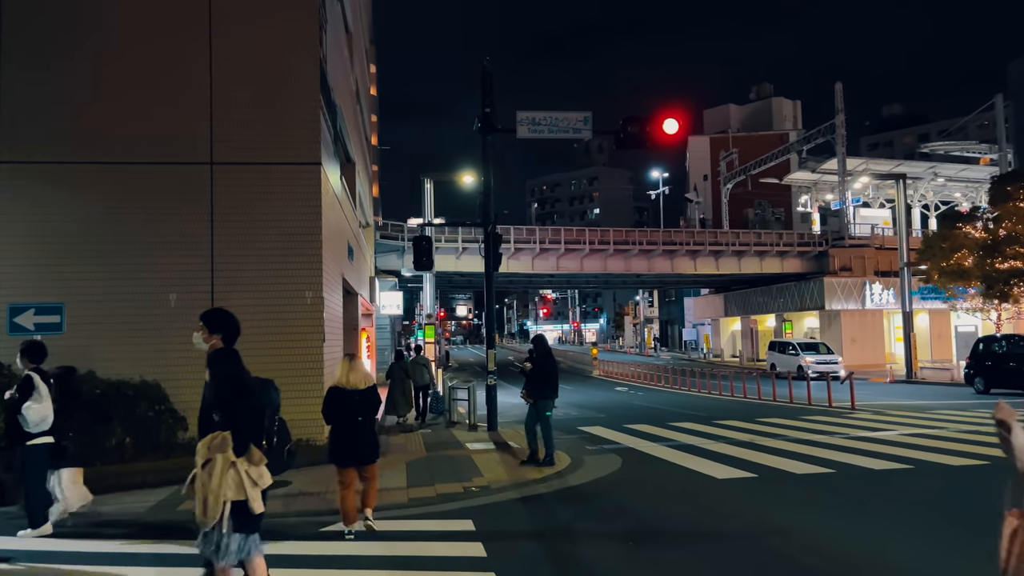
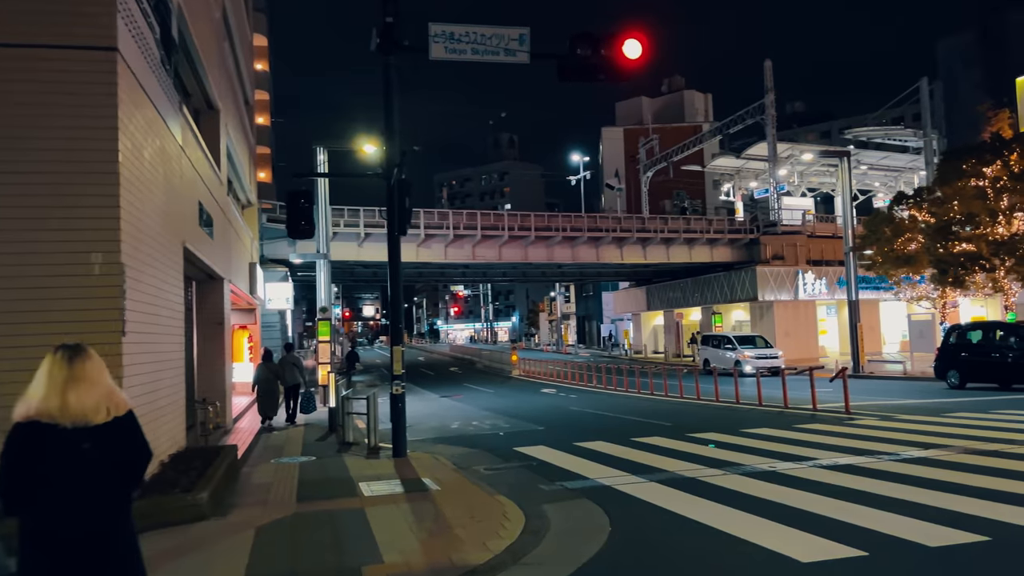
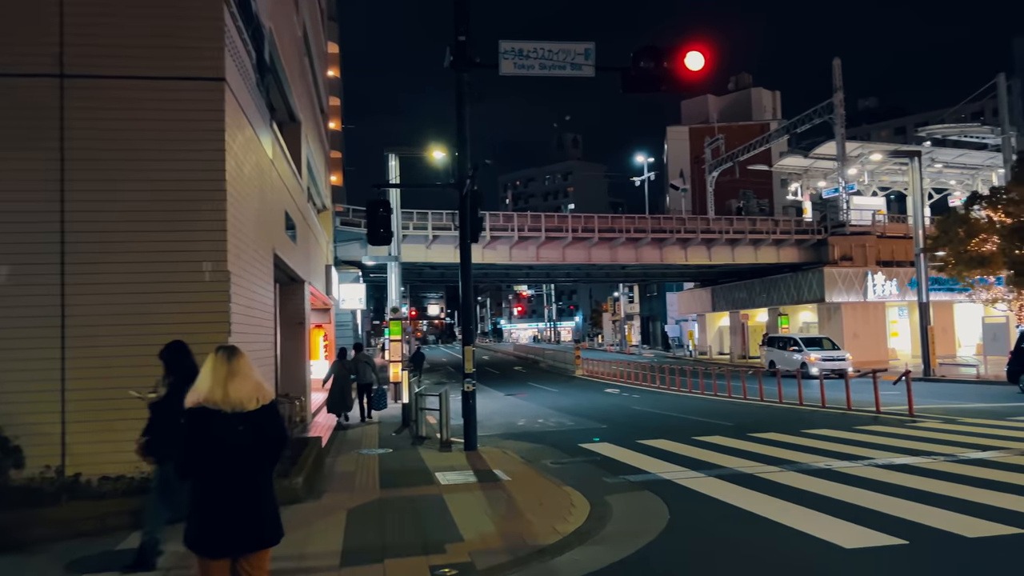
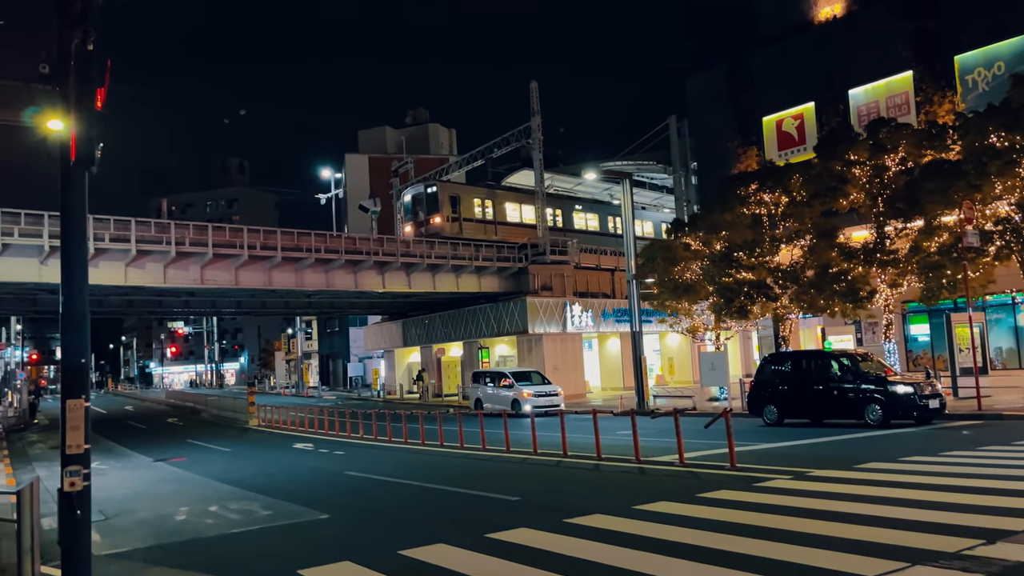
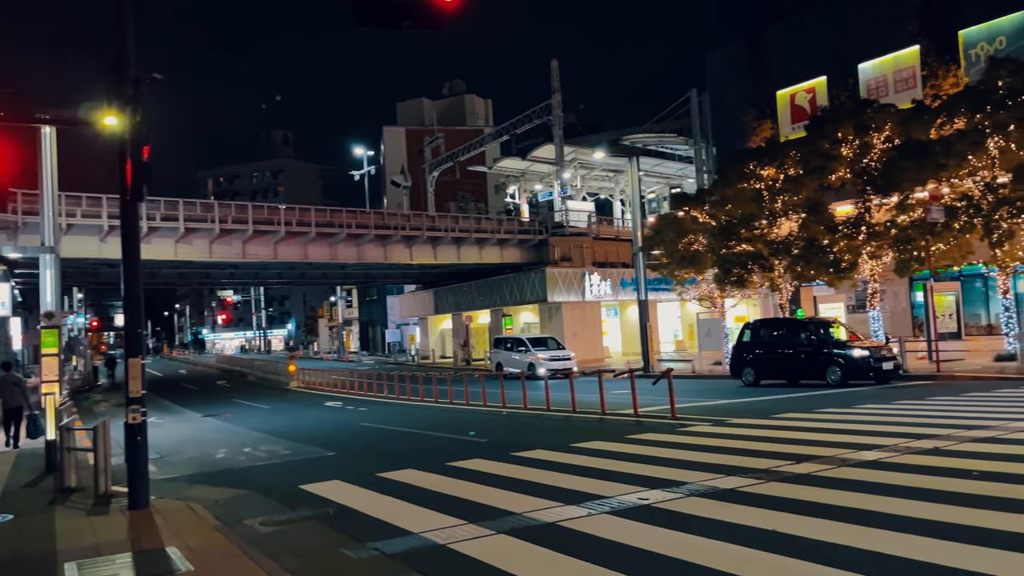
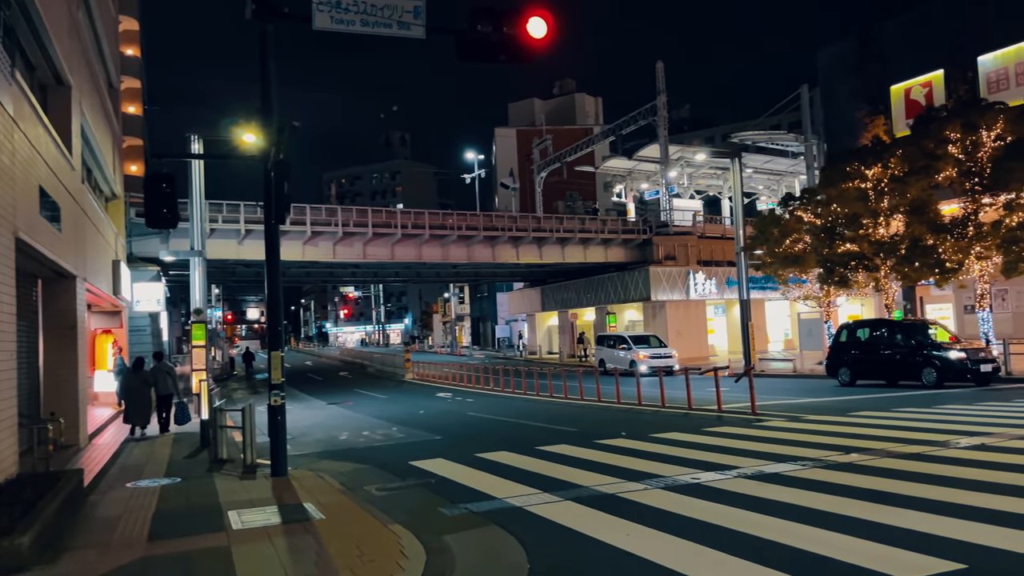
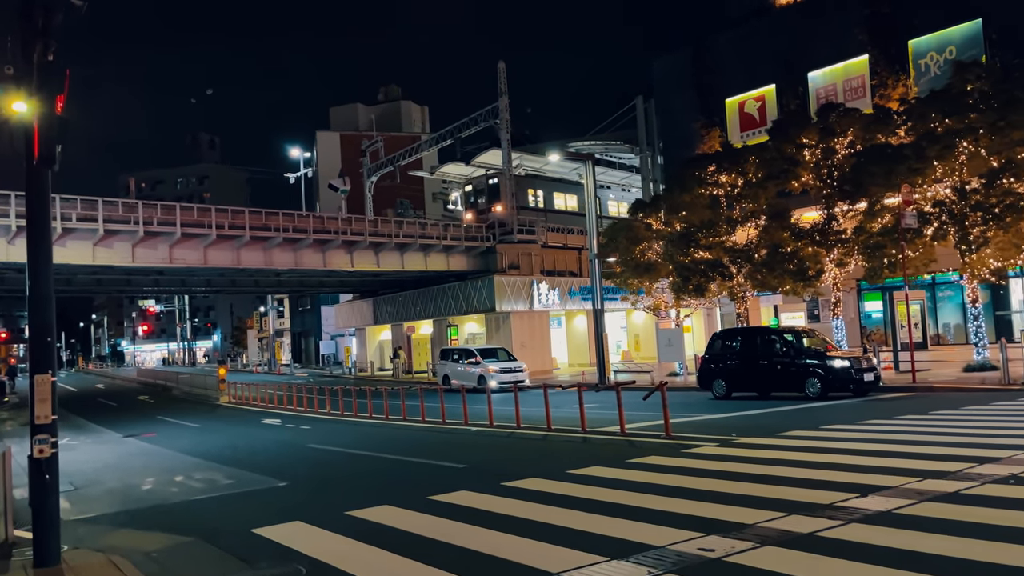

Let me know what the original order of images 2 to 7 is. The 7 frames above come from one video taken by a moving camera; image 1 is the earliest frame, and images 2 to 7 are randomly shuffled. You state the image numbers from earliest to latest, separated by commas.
3, 2, 6, 5, 7, 4
